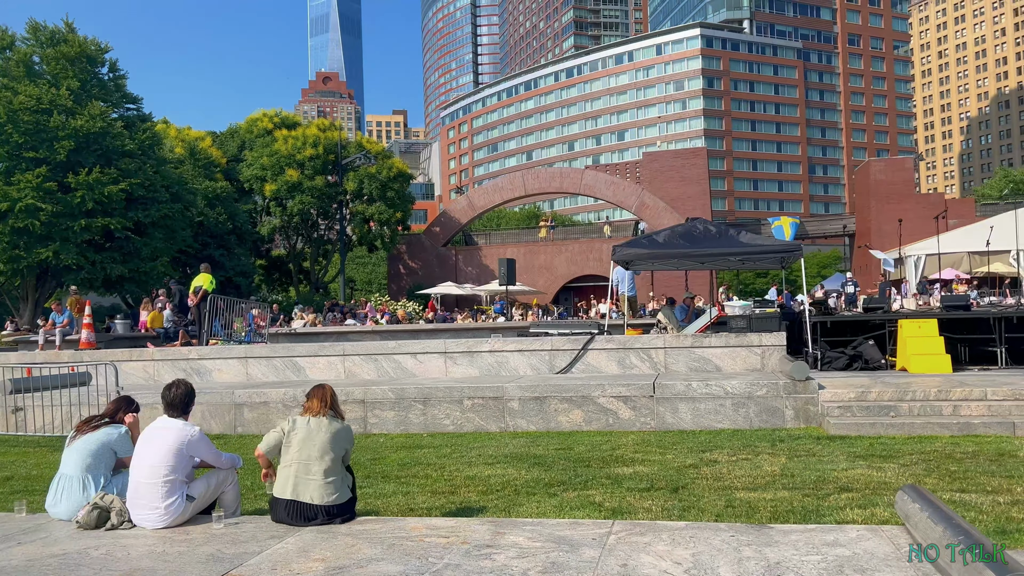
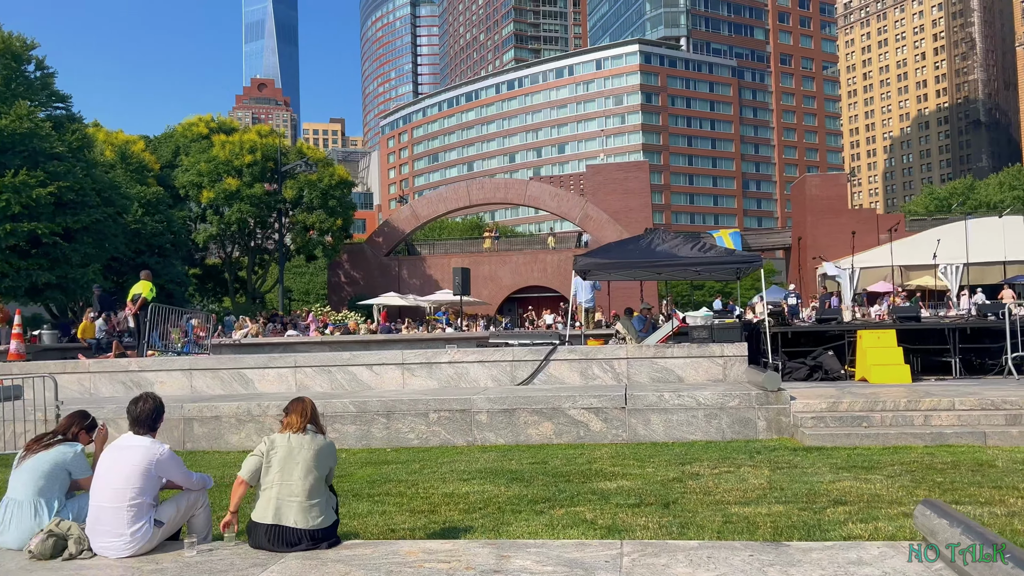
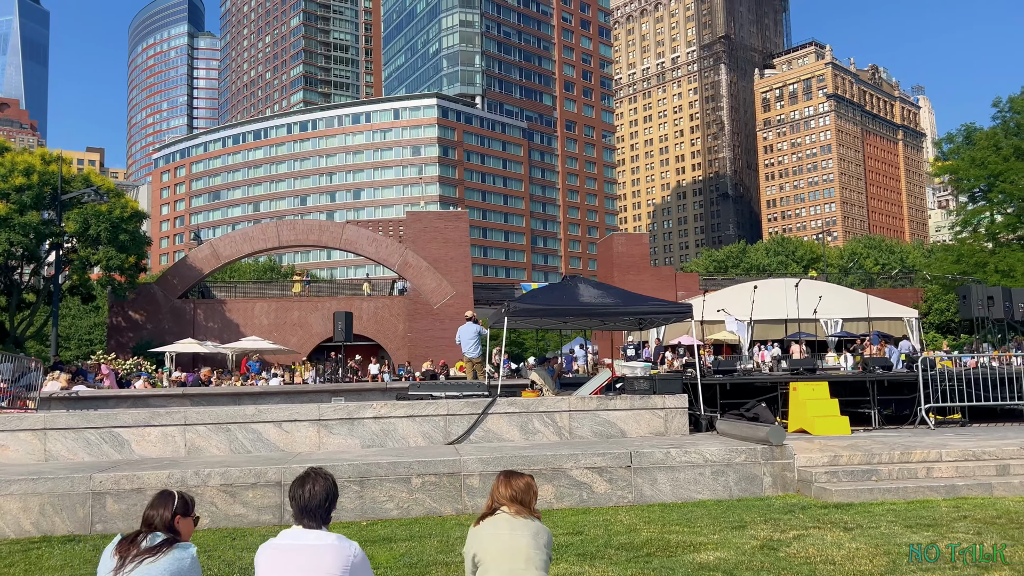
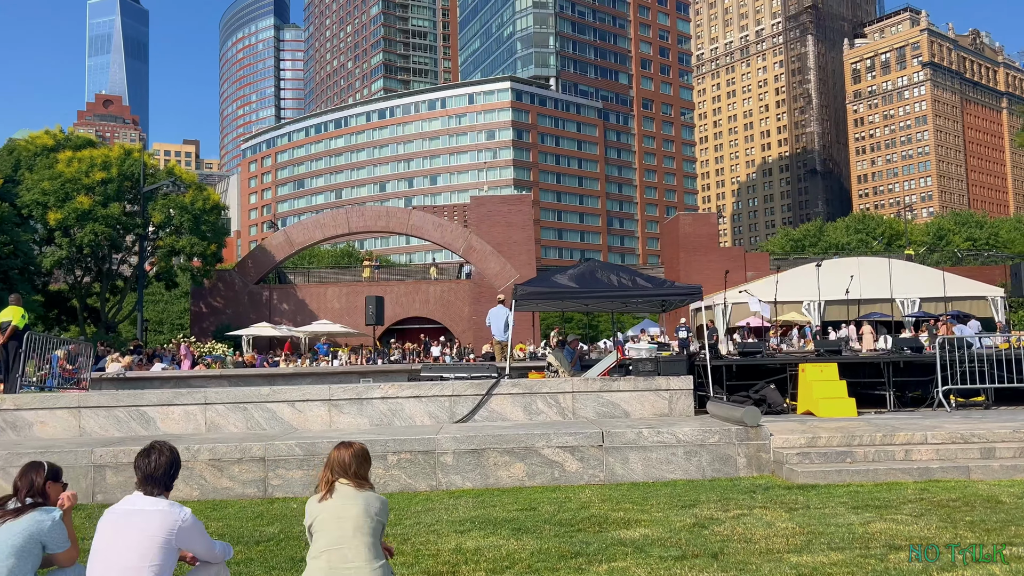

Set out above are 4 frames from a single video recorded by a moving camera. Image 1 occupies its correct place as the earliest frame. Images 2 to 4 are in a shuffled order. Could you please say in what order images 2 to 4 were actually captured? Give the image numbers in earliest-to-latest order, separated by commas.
2, 4, 3
